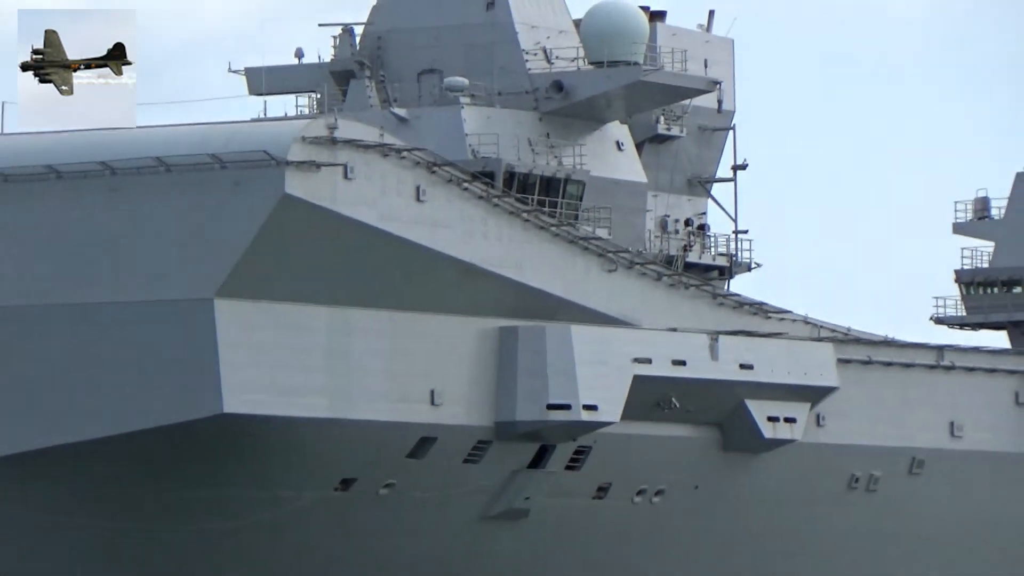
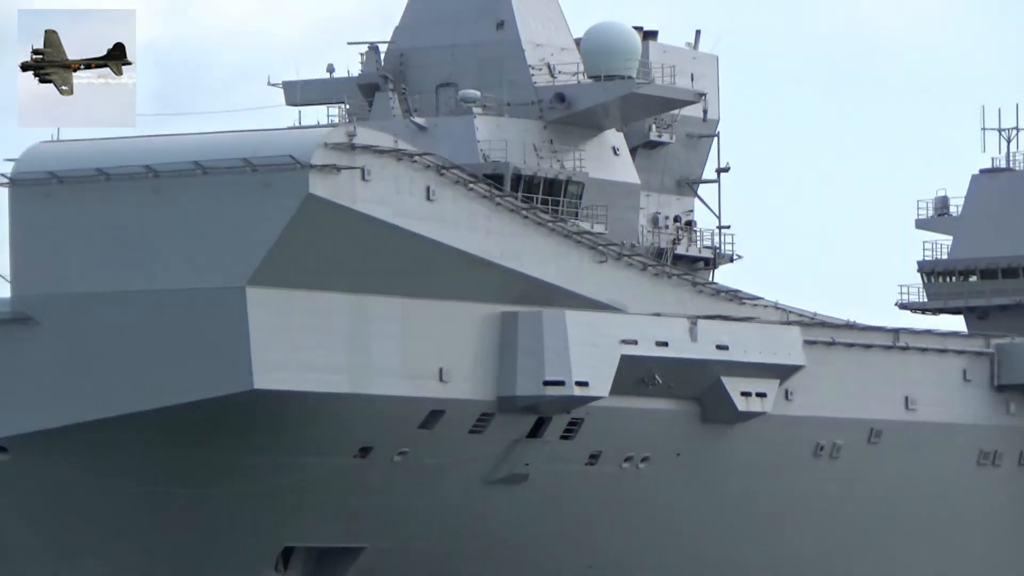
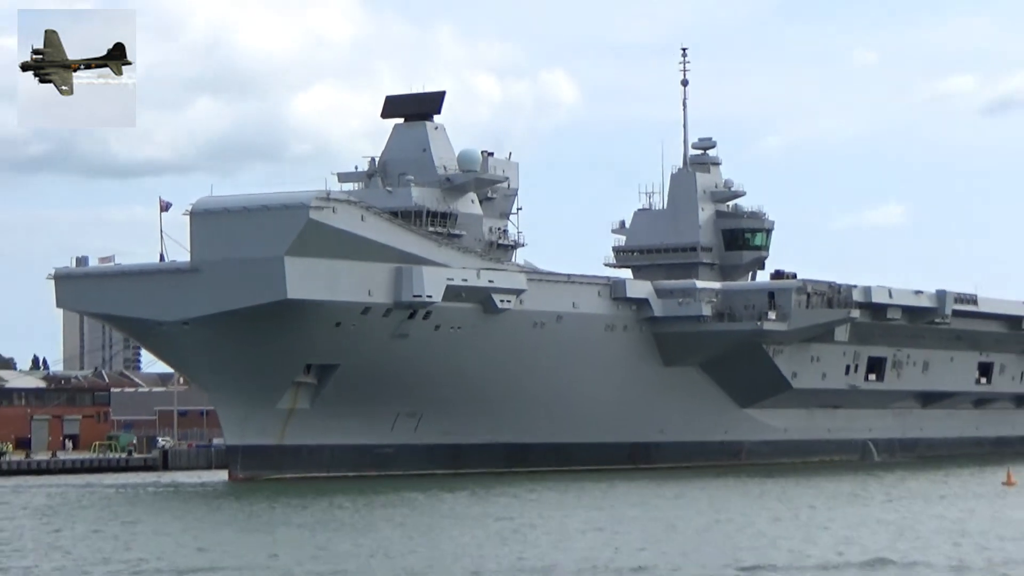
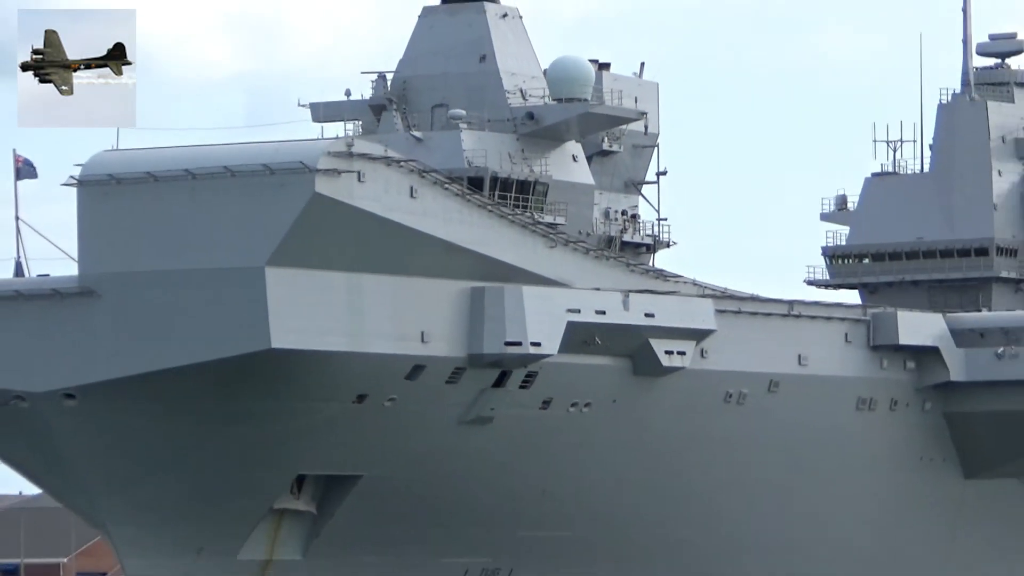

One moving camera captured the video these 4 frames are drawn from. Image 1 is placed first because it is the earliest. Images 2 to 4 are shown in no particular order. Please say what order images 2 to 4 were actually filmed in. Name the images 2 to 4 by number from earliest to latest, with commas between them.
2, 4, 3
